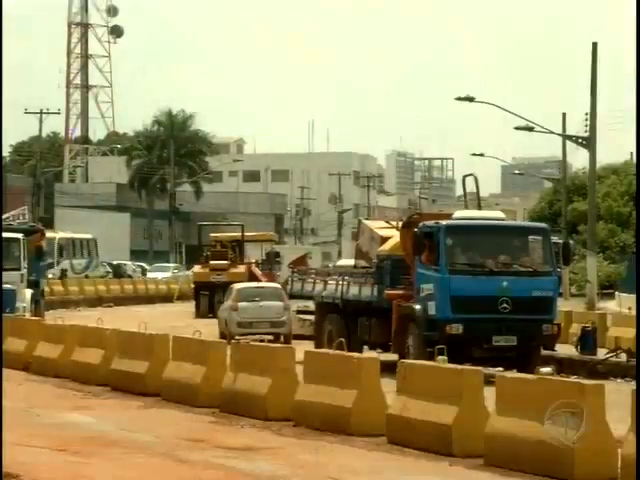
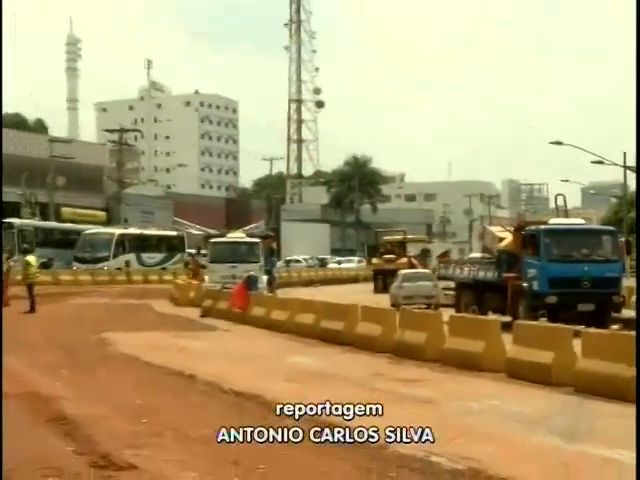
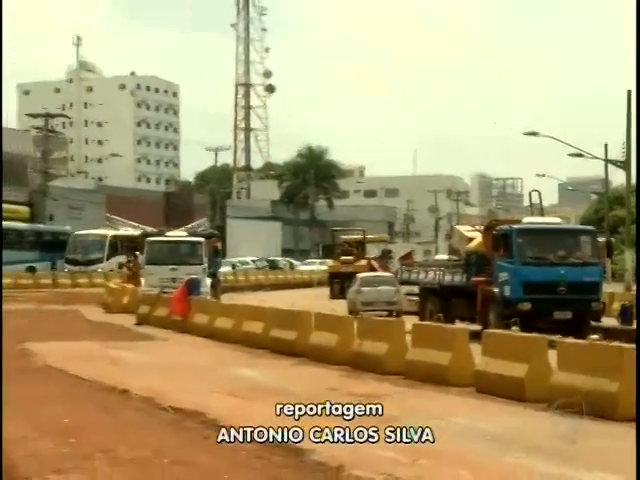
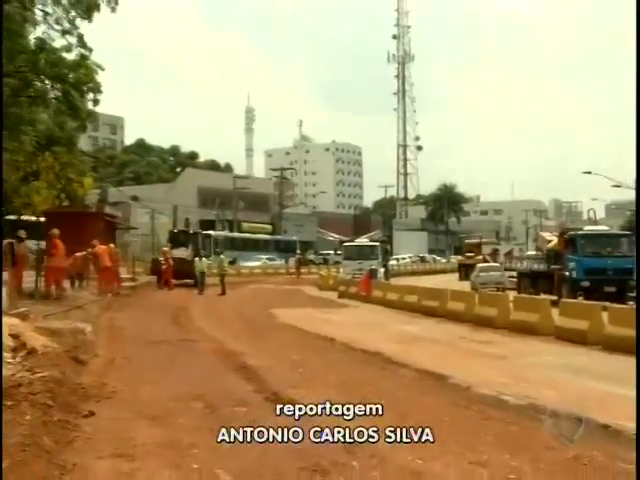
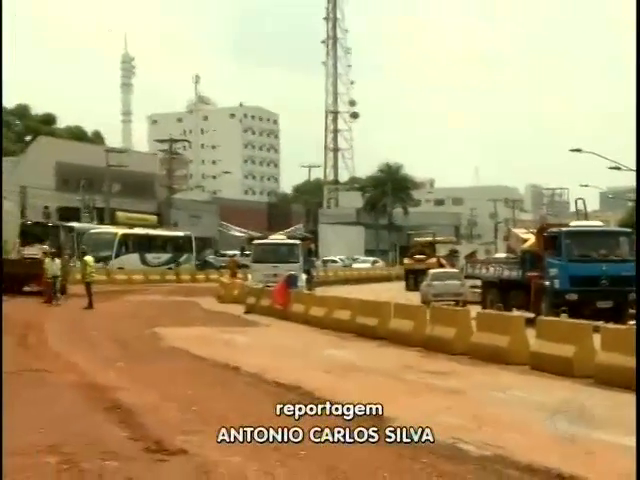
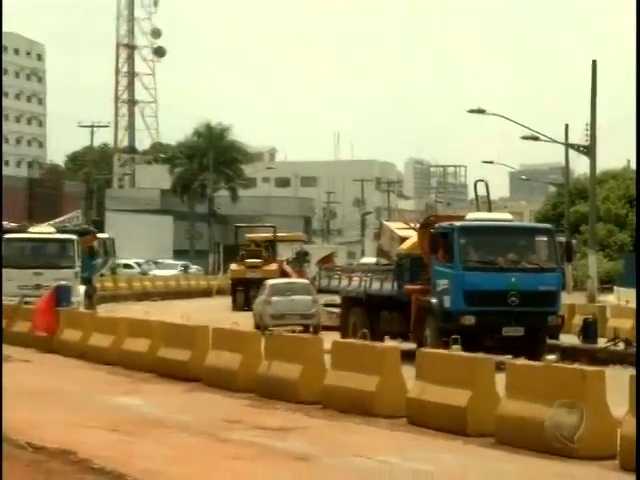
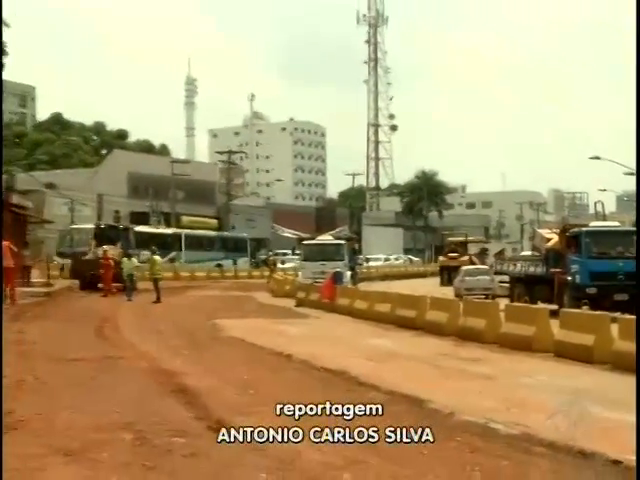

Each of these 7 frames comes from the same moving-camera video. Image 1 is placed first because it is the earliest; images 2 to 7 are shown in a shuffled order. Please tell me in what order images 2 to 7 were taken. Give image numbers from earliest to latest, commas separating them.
6, 3, 2, 5, 7, 4
